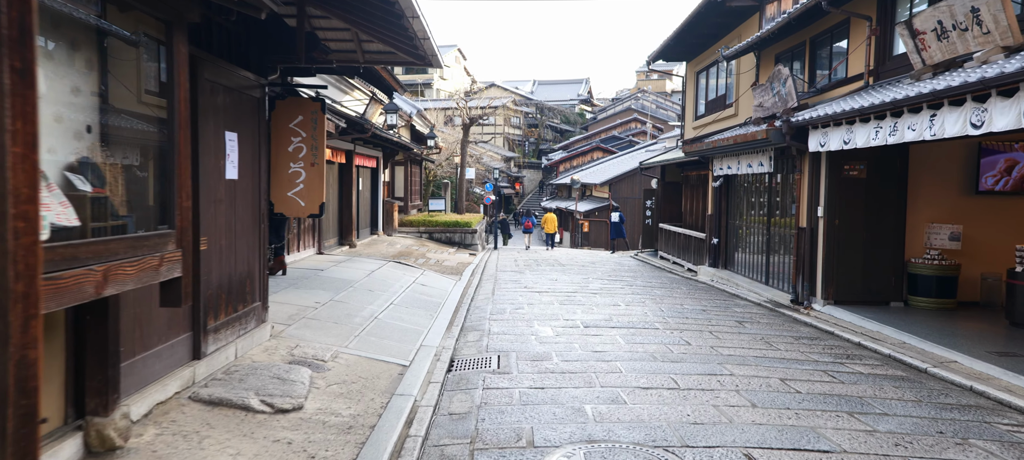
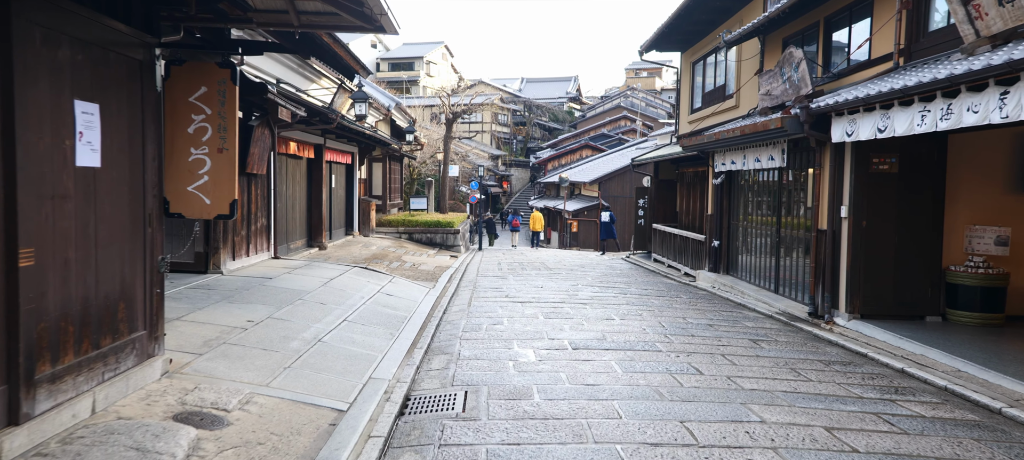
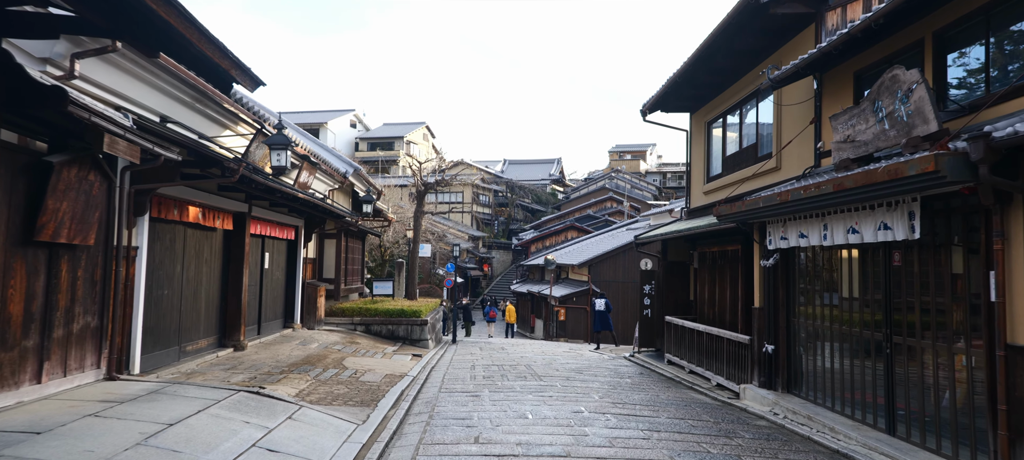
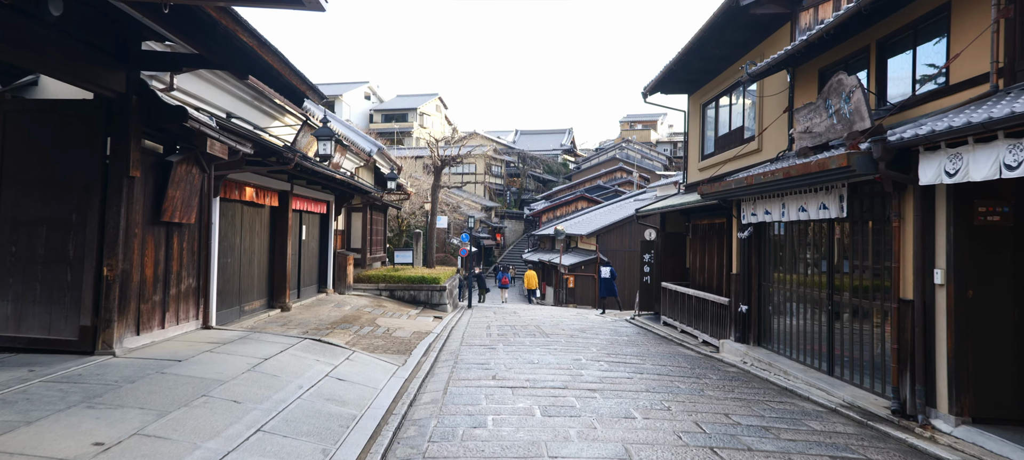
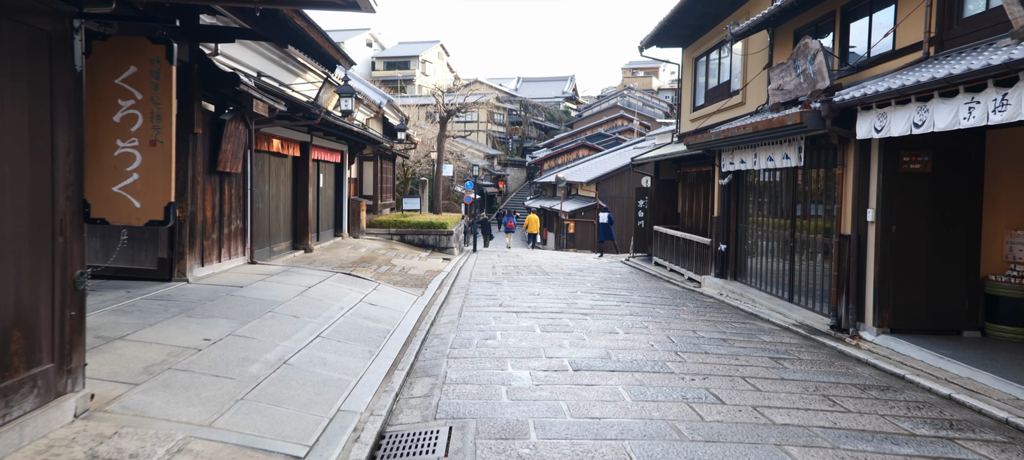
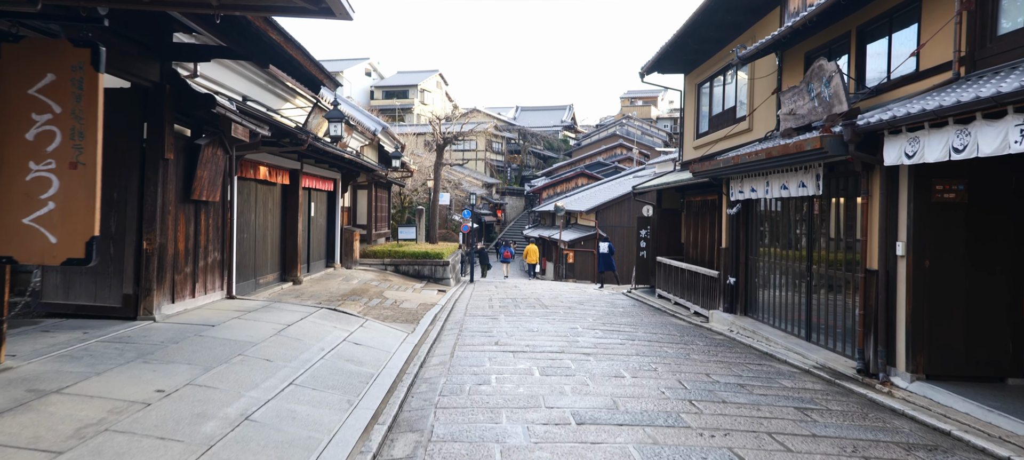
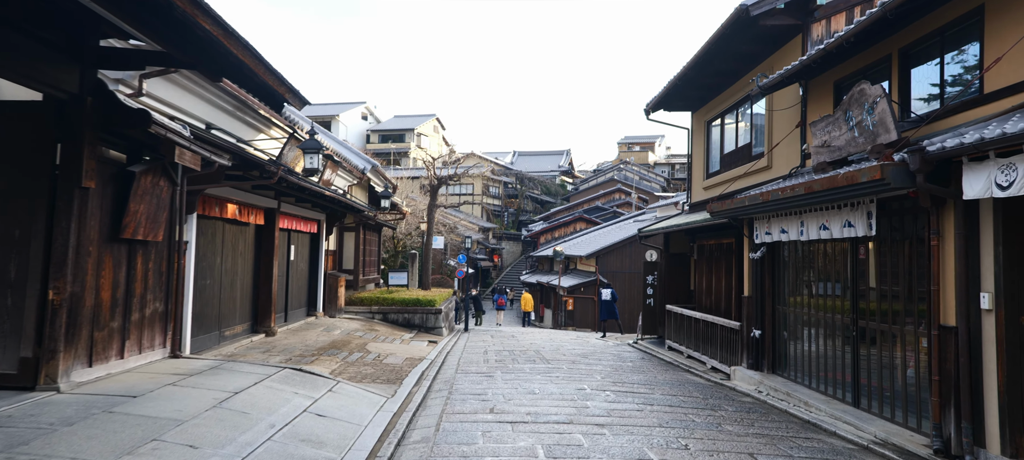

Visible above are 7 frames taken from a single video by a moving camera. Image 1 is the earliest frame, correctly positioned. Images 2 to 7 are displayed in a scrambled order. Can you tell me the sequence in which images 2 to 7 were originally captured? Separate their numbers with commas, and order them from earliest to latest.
2, 5, 6, 4, 7, 3
